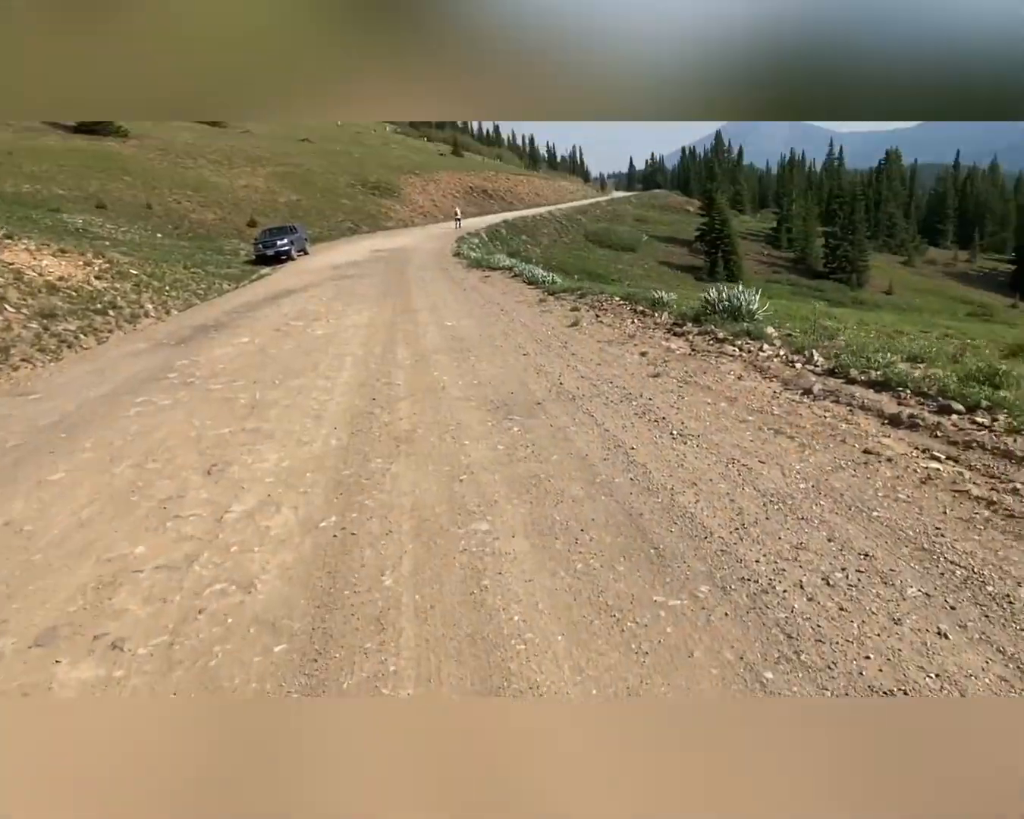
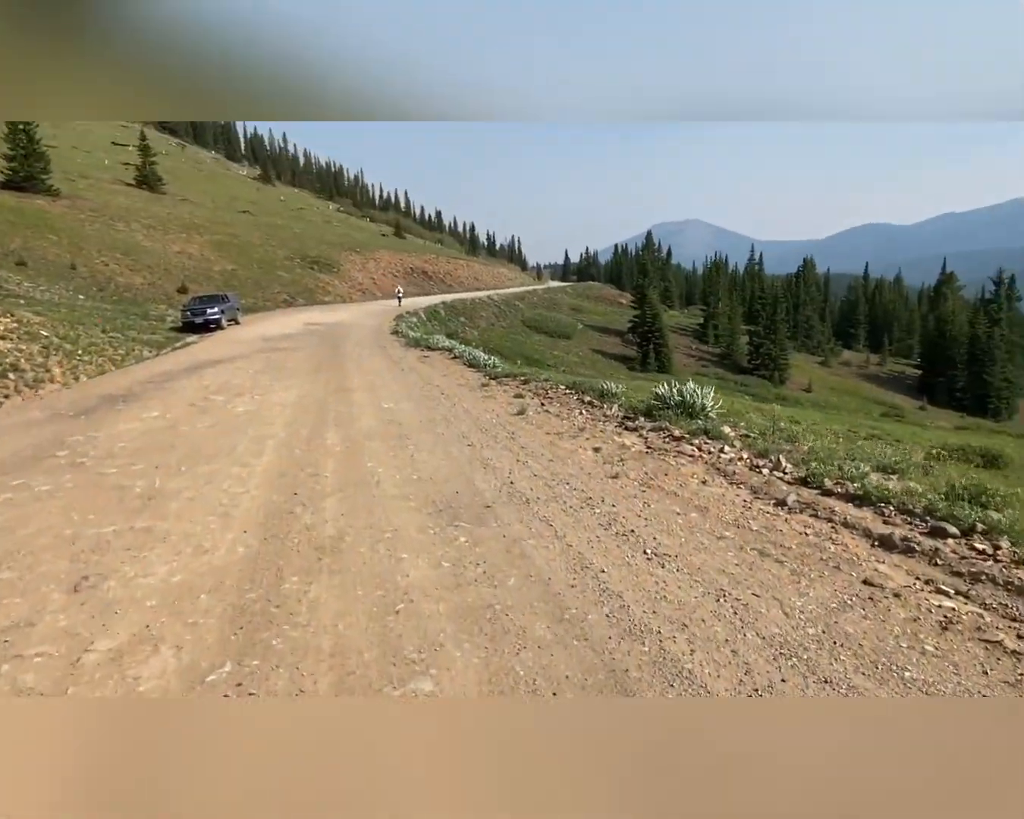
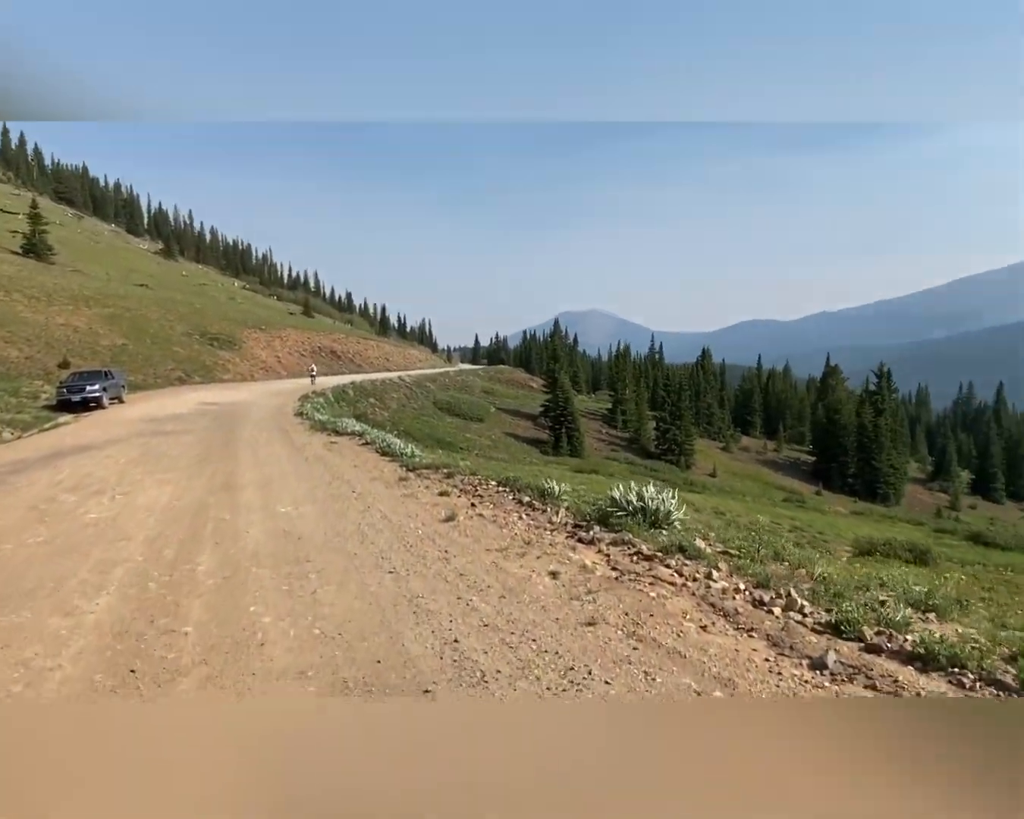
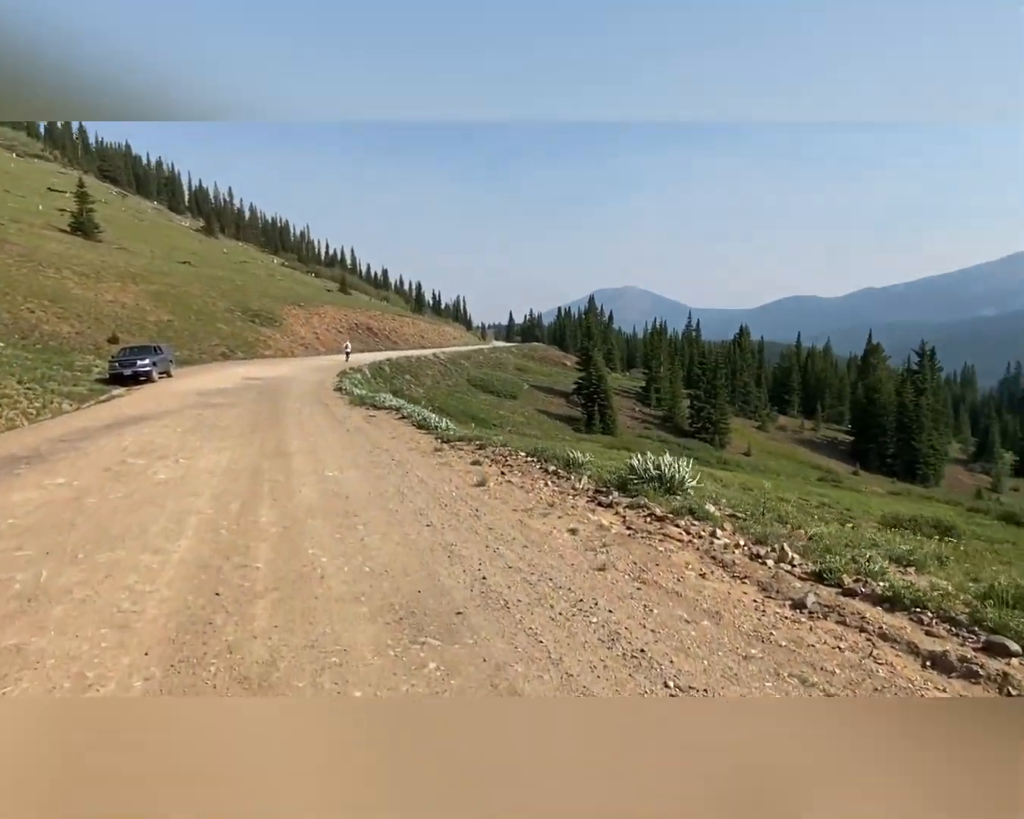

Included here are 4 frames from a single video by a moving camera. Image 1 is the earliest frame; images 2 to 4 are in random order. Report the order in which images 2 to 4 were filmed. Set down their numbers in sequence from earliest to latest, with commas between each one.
2, 4, 3
